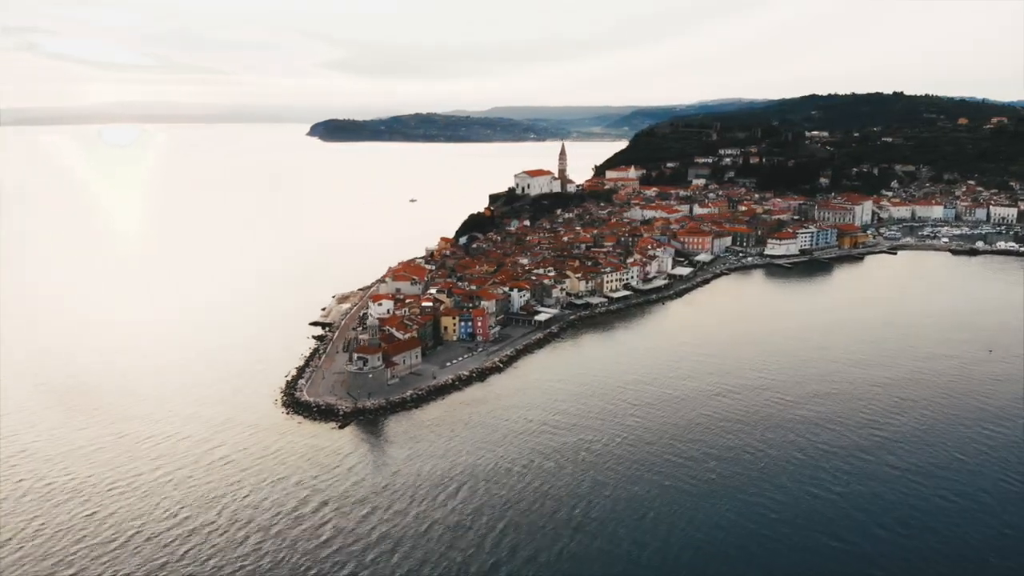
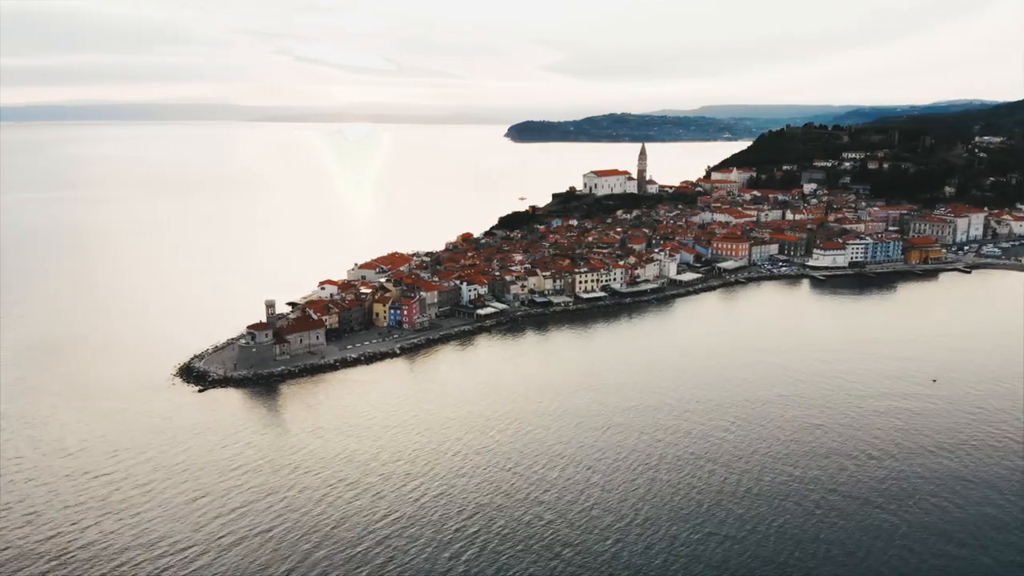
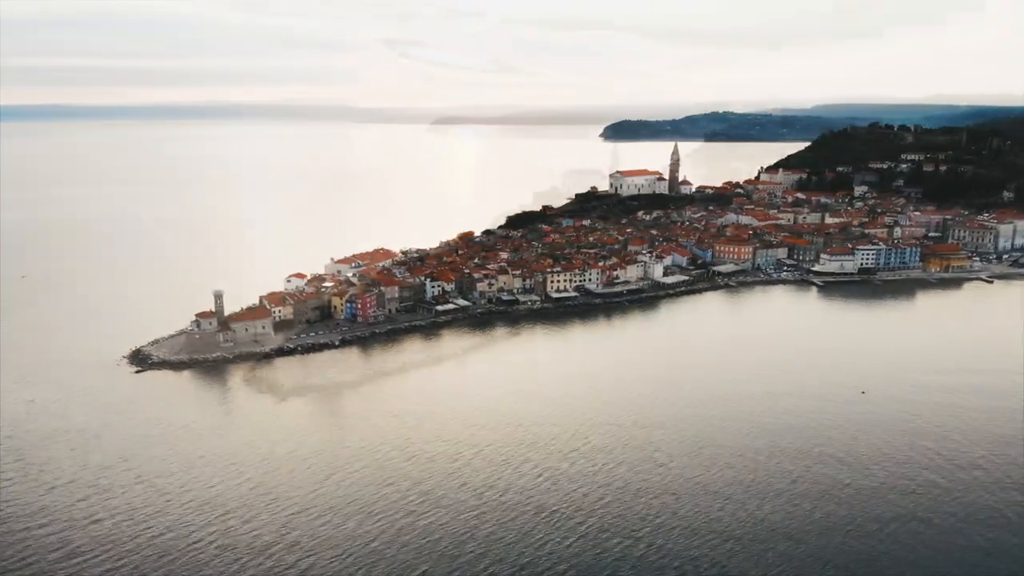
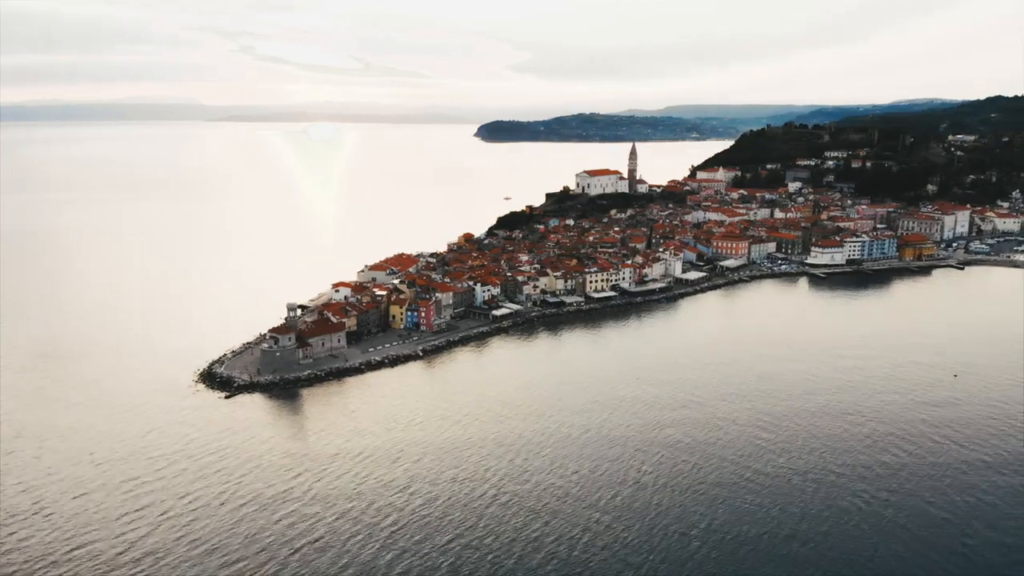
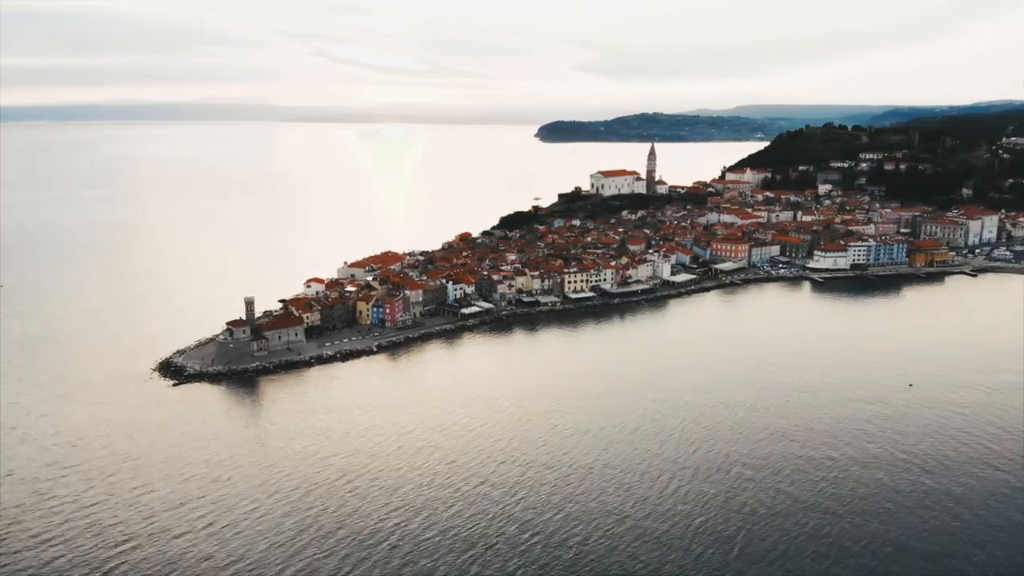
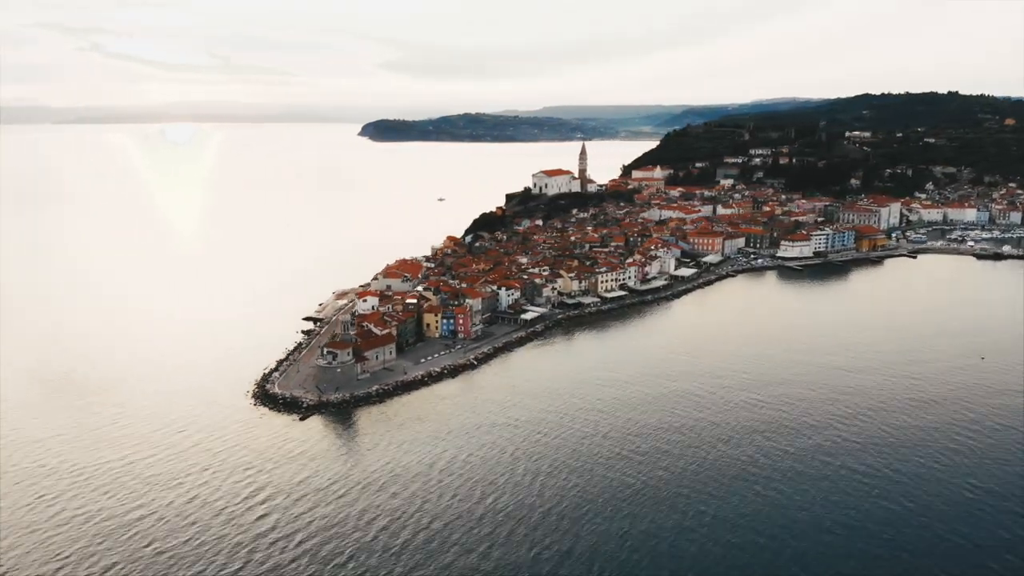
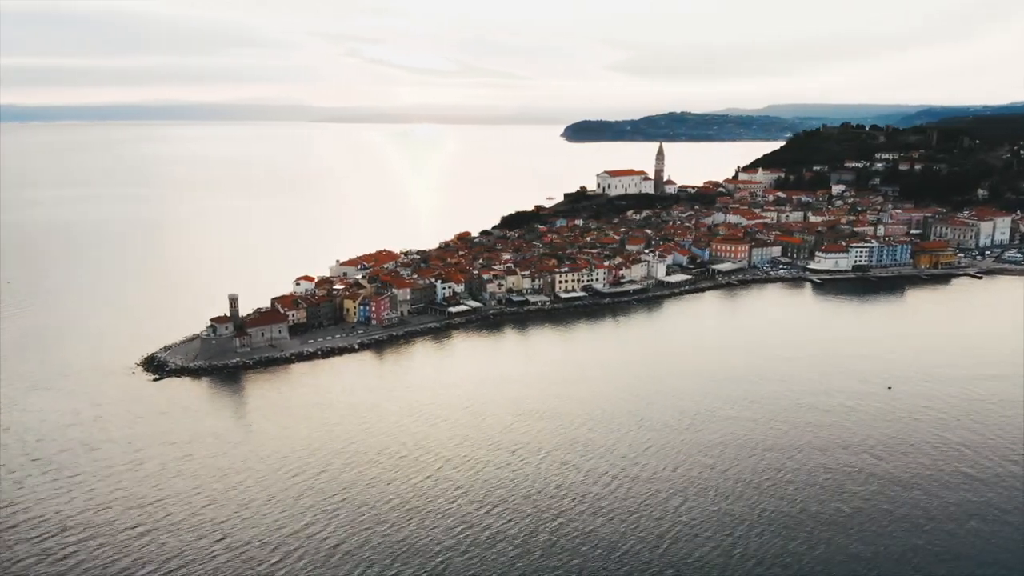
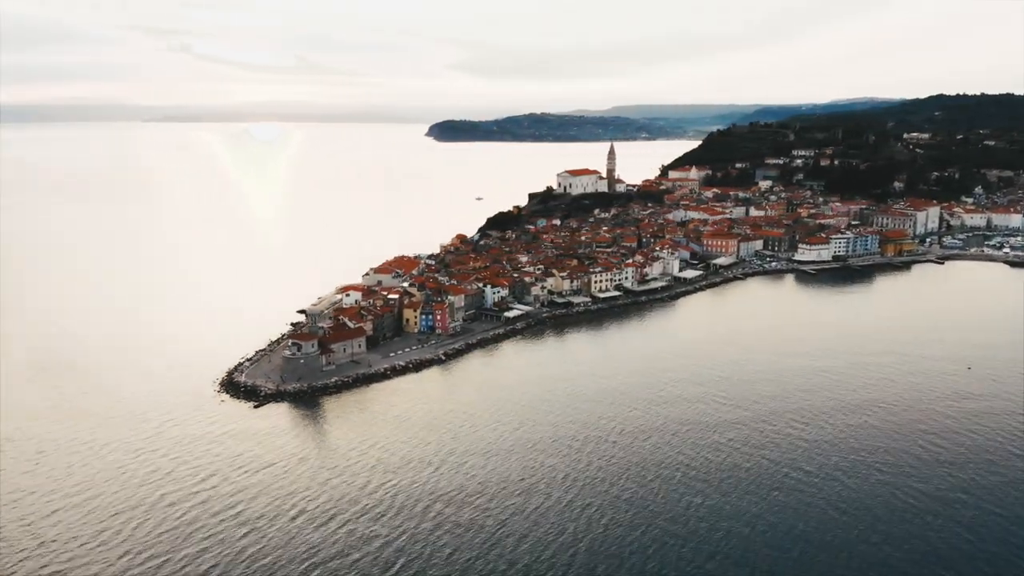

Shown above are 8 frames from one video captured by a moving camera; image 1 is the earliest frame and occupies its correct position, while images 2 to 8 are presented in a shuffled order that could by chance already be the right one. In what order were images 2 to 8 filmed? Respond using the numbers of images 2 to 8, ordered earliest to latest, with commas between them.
6, 8, 4, 2, 5, 7, 3
